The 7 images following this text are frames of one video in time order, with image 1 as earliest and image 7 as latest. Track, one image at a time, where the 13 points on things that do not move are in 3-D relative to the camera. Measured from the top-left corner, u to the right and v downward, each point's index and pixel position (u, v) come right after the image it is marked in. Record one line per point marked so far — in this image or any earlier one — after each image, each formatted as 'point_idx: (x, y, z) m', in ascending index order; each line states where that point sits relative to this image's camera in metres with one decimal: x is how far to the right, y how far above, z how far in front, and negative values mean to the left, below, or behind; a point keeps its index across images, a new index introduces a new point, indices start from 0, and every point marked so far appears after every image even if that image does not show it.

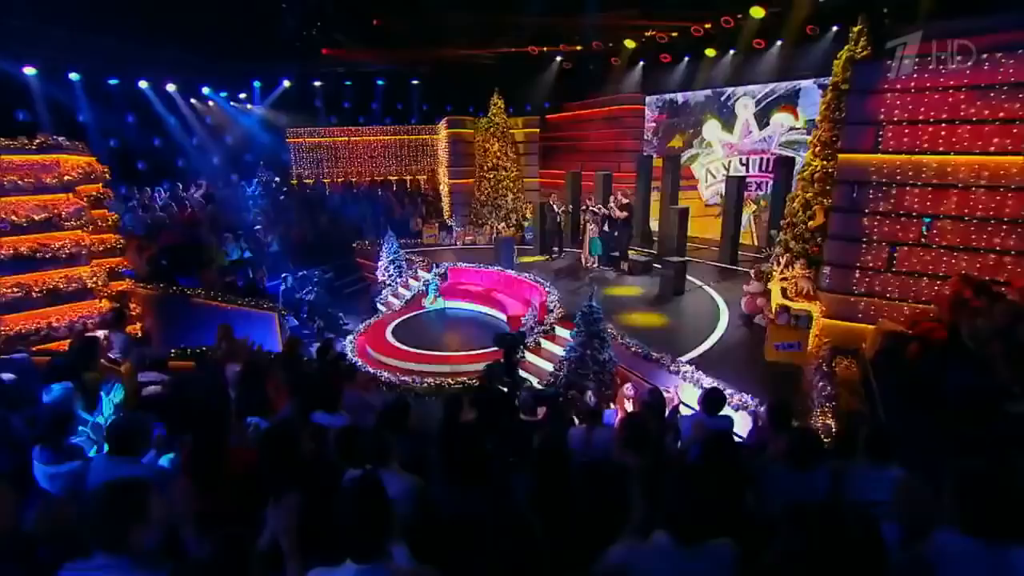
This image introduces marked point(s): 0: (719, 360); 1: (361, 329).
0: (+2.5, -0.9, +7.1) m
1: (-2.6, -0.7, +10.2) m
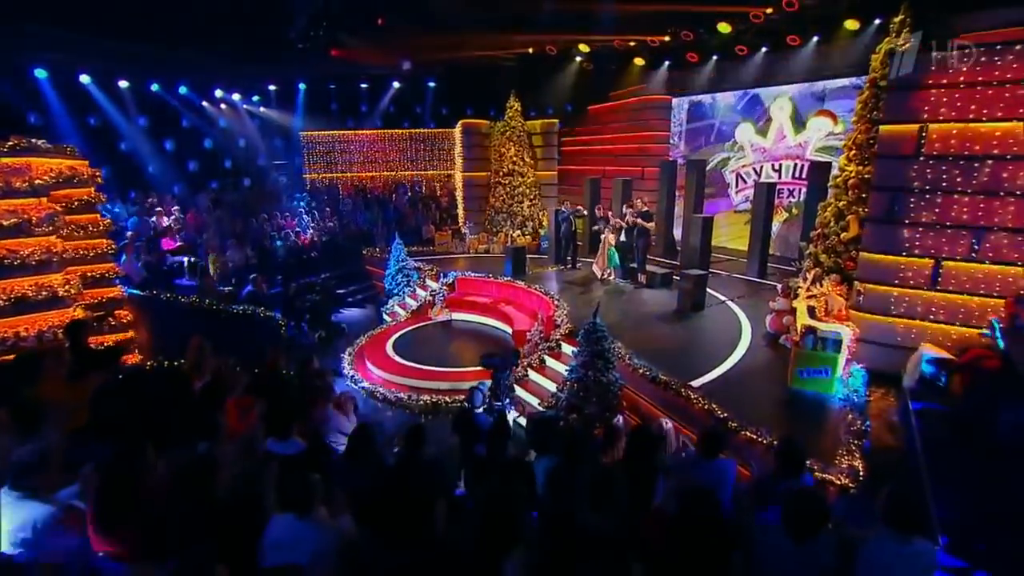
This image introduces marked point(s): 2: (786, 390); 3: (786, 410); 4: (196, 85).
0: (+2.5, -1.1, +6.4) m
1: (-2.5, -0.9, +9.8) m
2: (+2.9, -1.1, +6.2) m
3: (+2.7, -1.2, +5.8) m
4: (-7.4, +4.7, +13.5) m
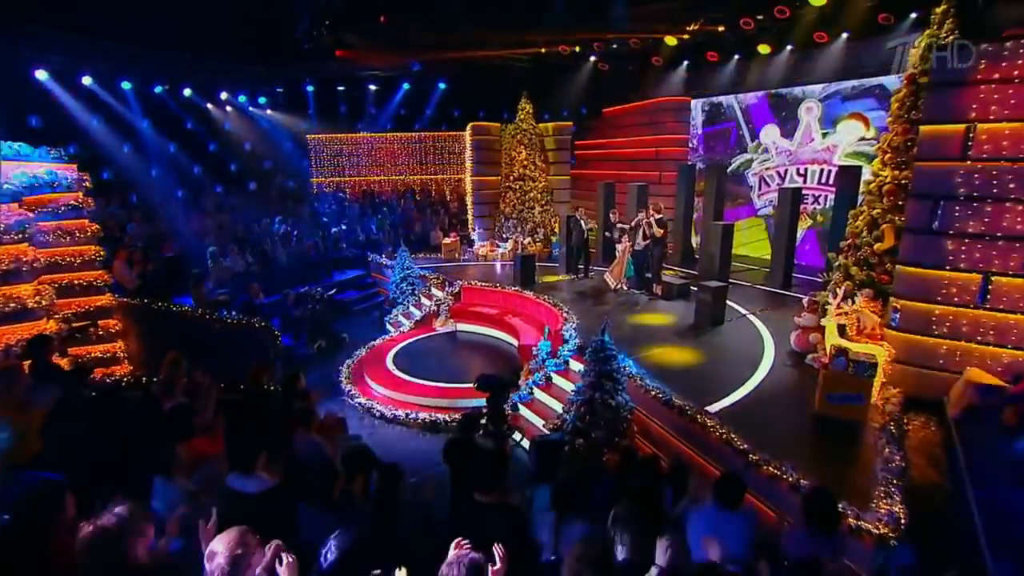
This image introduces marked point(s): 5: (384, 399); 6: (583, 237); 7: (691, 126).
0: (+2.5, -1.2, +5.8) m
1: (-2.4, -1.0, +9.4) m
2: (+2.9, -1.2, +5.6) m
3: (+2.7, -1.4, +5.2) m
4: (-7.1, +4.6, +13.3) m
5: (-1.7, -1.5, +7.9) m
6: (+1.4, +1.0, +11.1) m
7: (+4.0, +3.7, +13.1) m
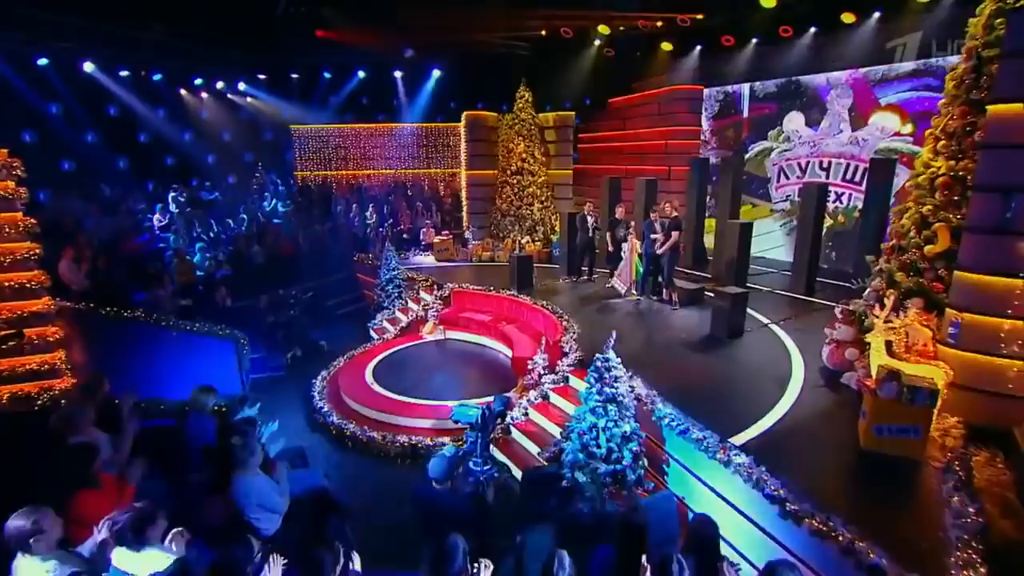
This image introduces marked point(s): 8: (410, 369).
0: (+2.4, -1.3, +4.9) m
1: (-2.5, -1.1, +8.5) m
2: (+2.8, -1.3, +4.7) m
3: (+2.6, -1.5, +4.3) m
4: (-7.1, +4.6, +12.4) m
5: (-1.8, -1.5, +7.0) m
6: (+1.3, +0.9, +10.2) m
7: (+4.0, +3.6, +12.2) m
8: (-1.4, -1.1, +8.1) m
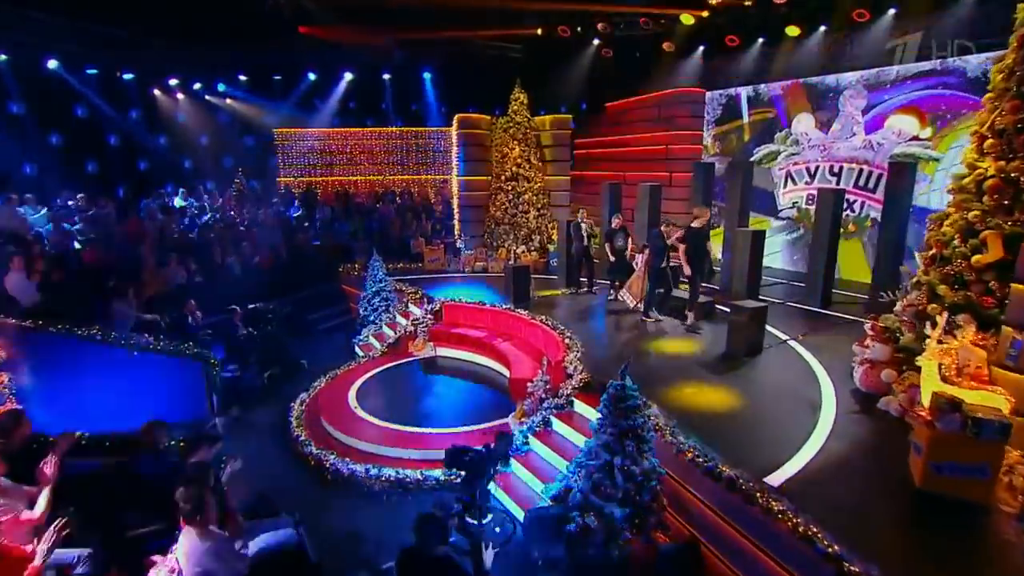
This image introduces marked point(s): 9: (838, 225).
0: (+2.4, -1.4, +4.3) m
1: (-2.5, -1.3, +7.8) m
2: (+2.8, -1.4, +4.1) m
3: (+2.6, -1.6, +3.7) m
4: (-7.2, +4.3, +11.8) m
5: (-1.8, -1.7, +6.3) m
6: (+1.2, +0.7, +9.6) m
7: (+3.8, +3.3, +11.7) m
8: (-1.4, -1.3, +7.4) m
9: (+4.7, +0.9, +8.4) m
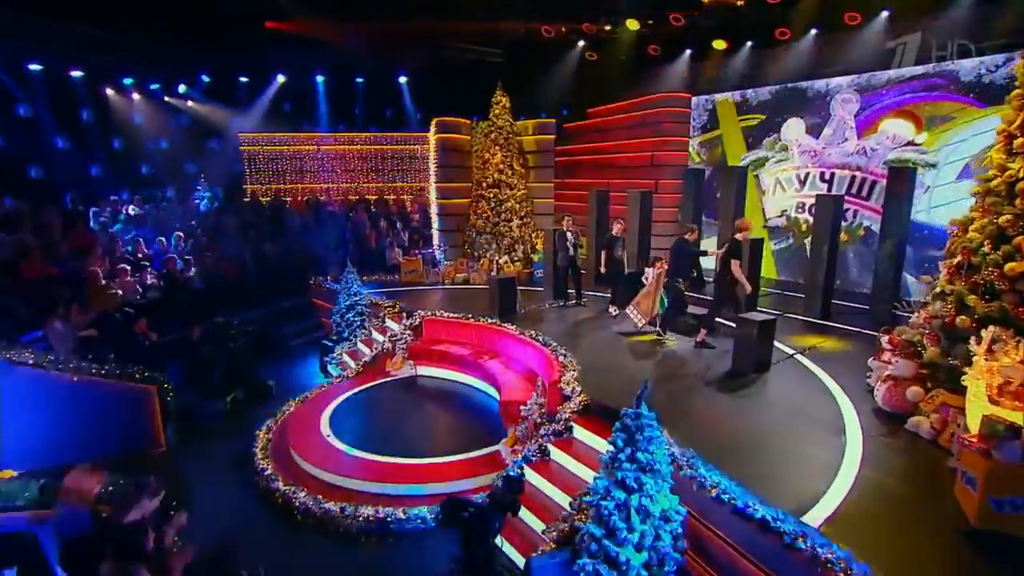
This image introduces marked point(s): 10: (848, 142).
0: (+2.4, -1.5, +3.8) m
1: (-2.6, -1.4, +7.1) m
2: (+2.8, -1.5, +3.6) m
3: (+2.6, -1.6, +3.2) m
4: (-7.6, +4.0, +10.9) m
5: (-1.9, -1.9, +5.6) m
6: (+1.0, +0.5, +9.1) m
7: (+3.5, +3.1, +11.3) m
8: (-1.6, -1.5, +6.7) m
9: (+4.5, +0.8, +8.1) m
10: (+5.4, +2.4, +9.4) m
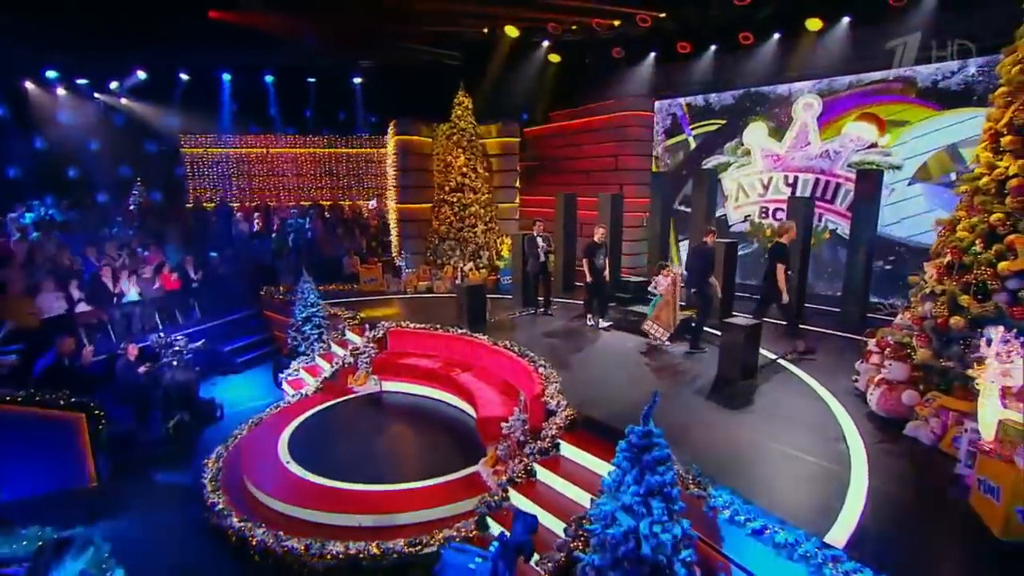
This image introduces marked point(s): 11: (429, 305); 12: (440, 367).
0: (+2.4, -1.5, +3.6) m
1: (-2.9, -1.6, +6.4) m
2: (+2.8, -1.5, +3.4) m
3: (+2.7, -1.6, +3.0) m
4: (-8.3, +3.8, +9.9) m
5: (-2.0, -1.9, +5.0) m
6: (+0.5, +0.4, +8.8) m
7: (+2.8, +3.0, +11.2) m
8: (-1.8, -1.6, +6.2) m
9: (+4.1, +0.7, +8.0) m
10: (+4.8, +2.3, +9.5) m
11: (-1.3, -0.3, +9.5) m
12: (-0.9, -1.0, +7.2) m
